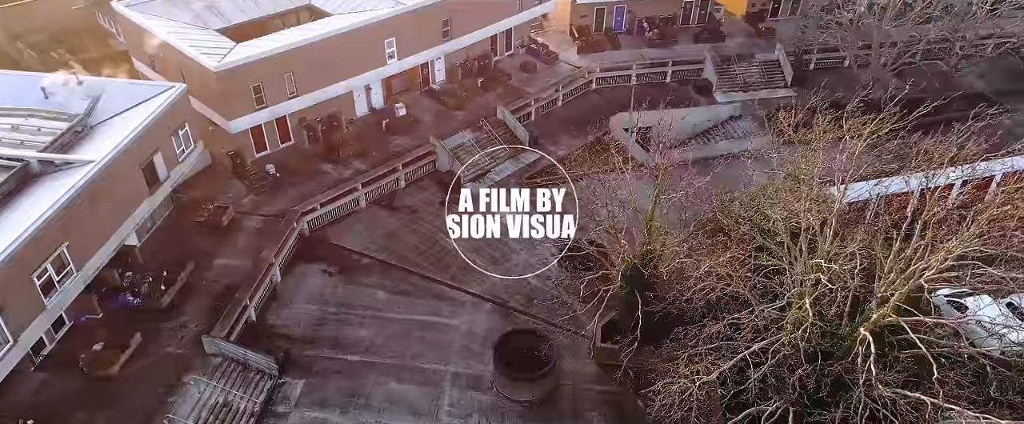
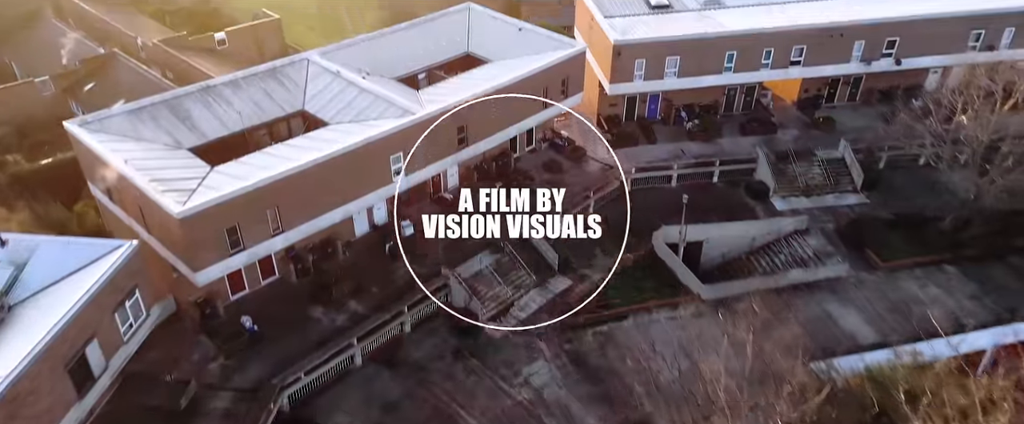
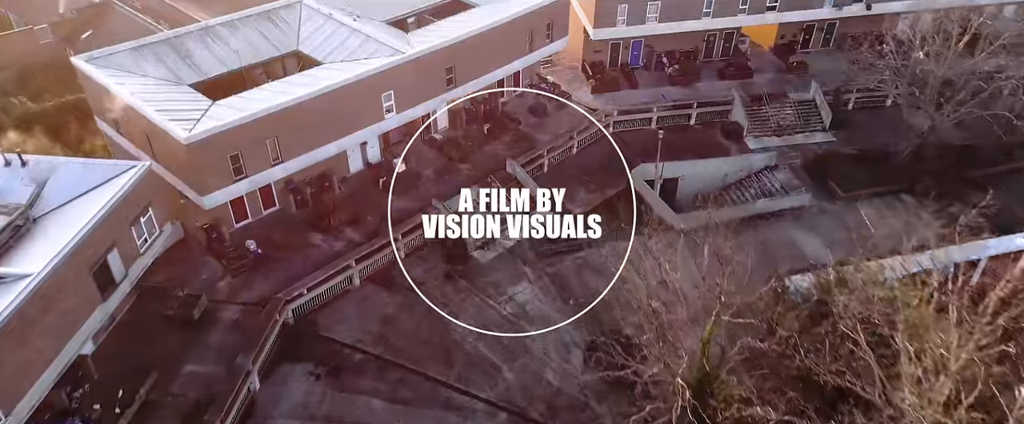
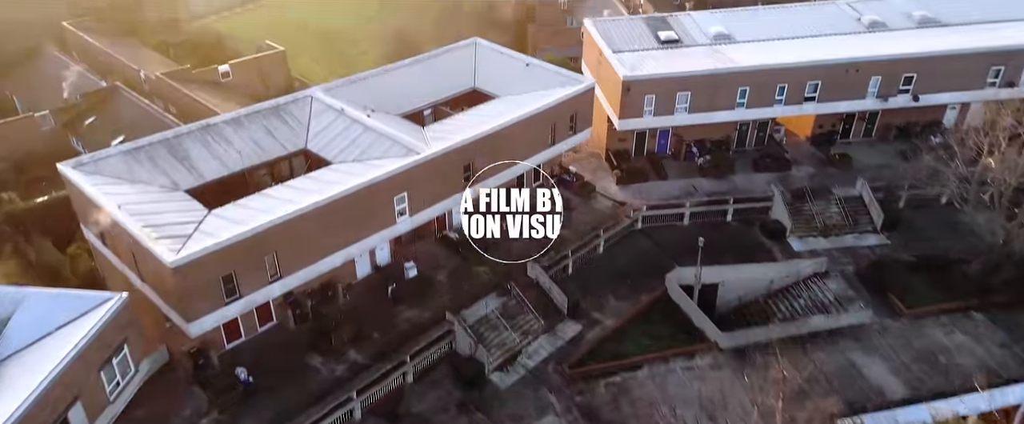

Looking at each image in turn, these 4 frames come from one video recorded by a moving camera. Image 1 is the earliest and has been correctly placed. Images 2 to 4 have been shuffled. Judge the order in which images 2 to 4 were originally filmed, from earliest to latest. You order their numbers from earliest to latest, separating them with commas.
3, 2, 4
